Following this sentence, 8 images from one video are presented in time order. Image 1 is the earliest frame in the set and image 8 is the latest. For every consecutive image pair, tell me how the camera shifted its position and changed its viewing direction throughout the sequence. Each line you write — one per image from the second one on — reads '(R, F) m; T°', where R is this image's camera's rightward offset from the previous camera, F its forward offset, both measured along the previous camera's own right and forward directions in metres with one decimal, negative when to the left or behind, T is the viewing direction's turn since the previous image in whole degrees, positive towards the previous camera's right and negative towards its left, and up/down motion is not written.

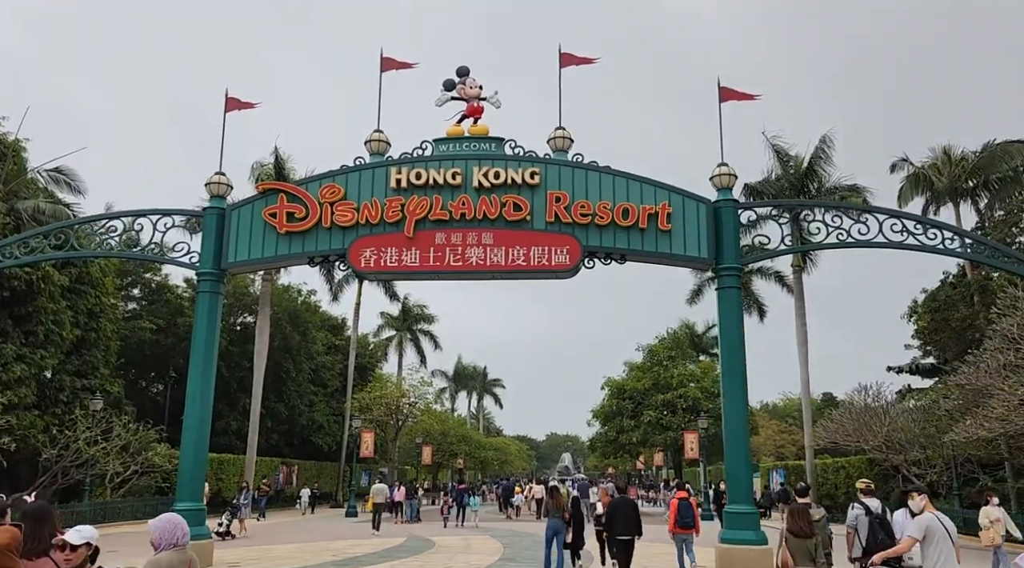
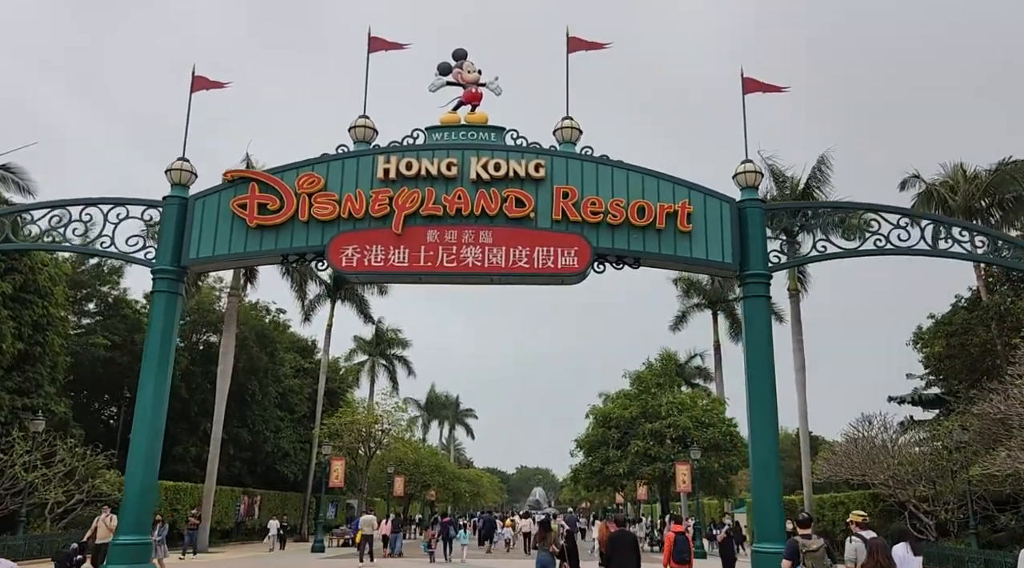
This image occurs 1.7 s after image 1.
(-0.5, +1.7) m; +2°
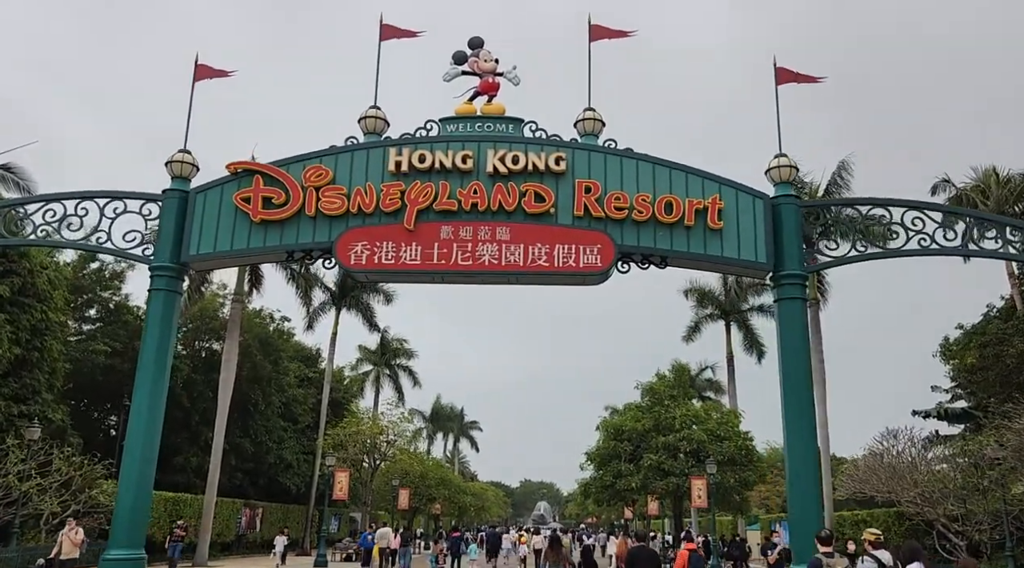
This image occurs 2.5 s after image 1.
(-0.2, +0.8) m; 0°
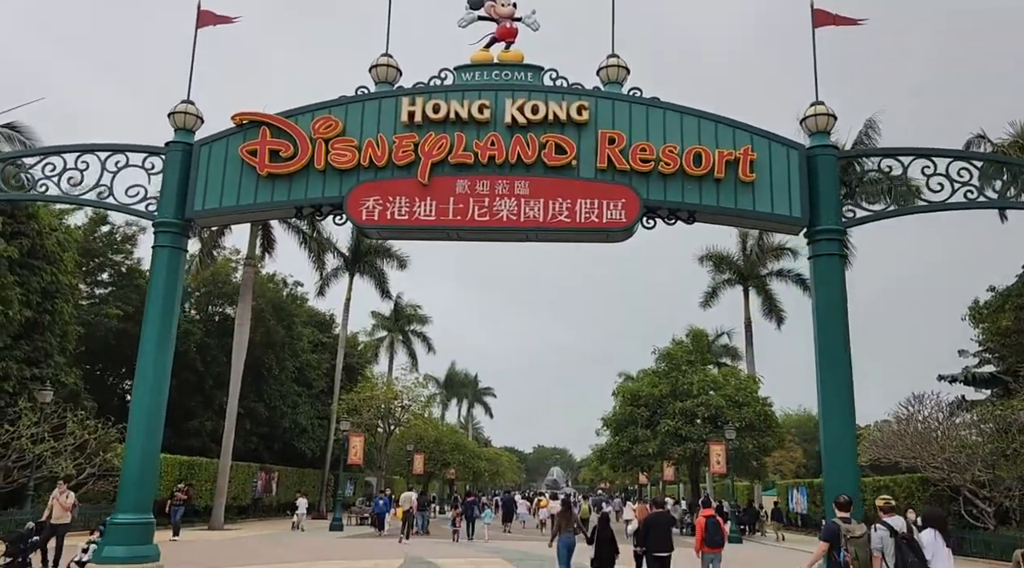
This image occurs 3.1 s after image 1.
(-0.1, +0.6) m; -1°
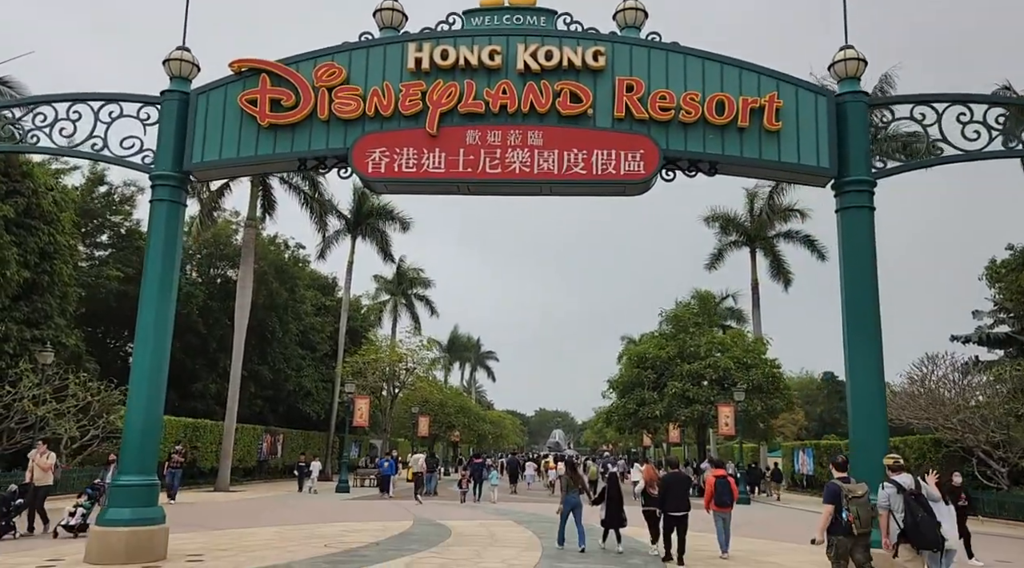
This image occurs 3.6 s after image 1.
(-0.2, +0.5) m; 0°
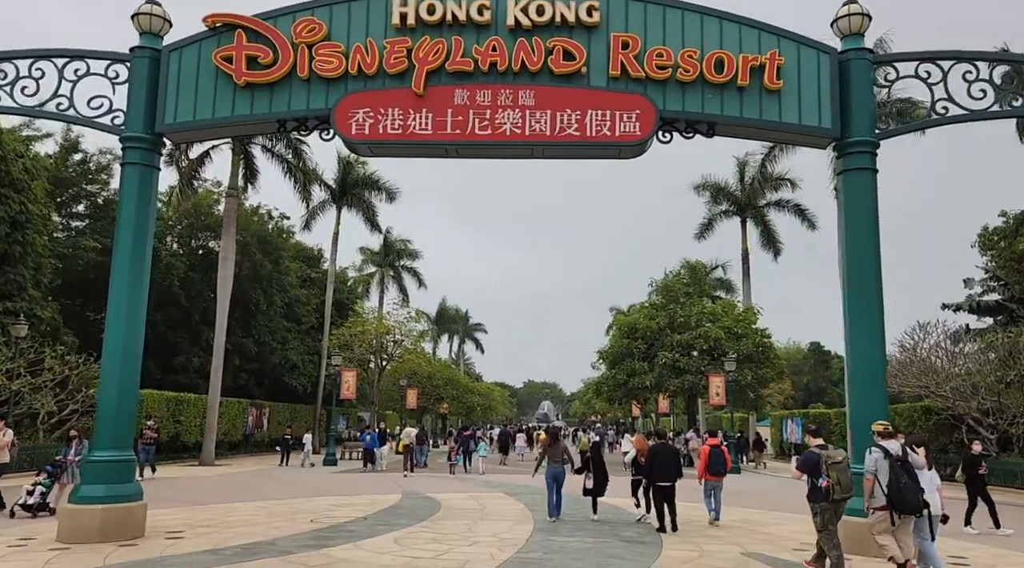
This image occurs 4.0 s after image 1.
(0.0, +0.4) m; +1°
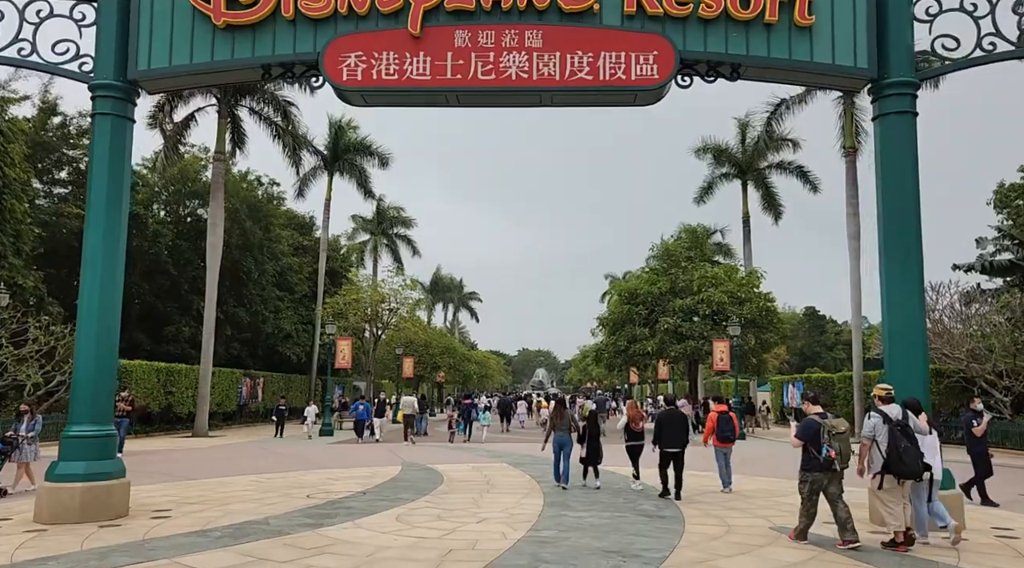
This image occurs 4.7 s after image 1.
(-0.2, +0.8) m; 0°
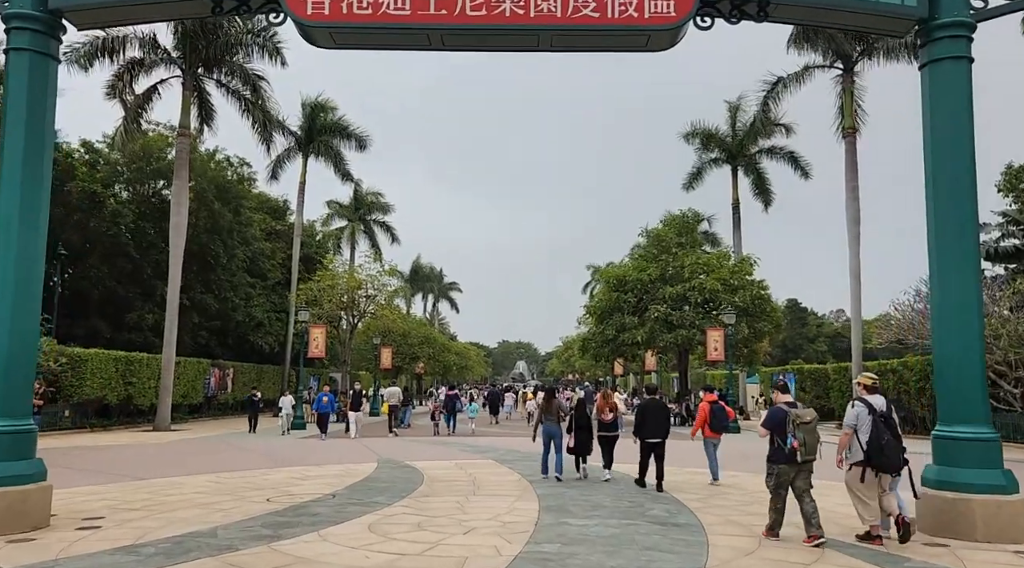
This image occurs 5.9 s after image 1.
(-0.1, +1.4) m; +1°
